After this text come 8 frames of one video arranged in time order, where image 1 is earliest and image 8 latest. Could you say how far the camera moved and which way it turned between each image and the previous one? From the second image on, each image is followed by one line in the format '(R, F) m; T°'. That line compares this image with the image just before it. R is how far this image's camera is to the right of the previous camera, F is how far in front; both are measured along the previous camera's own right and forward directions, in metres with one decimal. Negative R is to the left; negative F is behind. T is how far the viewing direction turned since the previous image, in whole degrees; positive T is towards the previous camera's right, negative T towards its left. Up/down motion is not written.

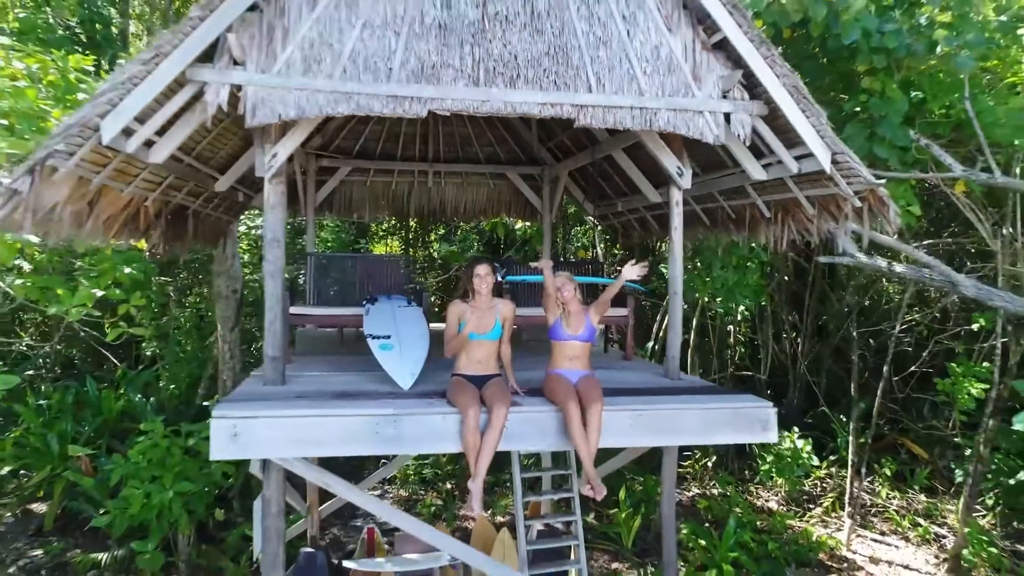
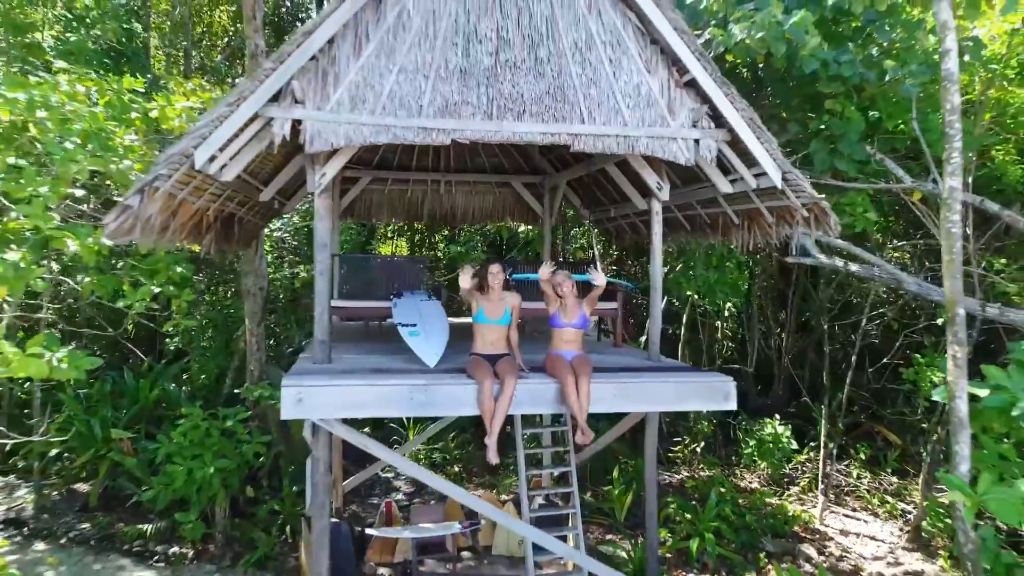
(0.0, -0.7) m; 0°
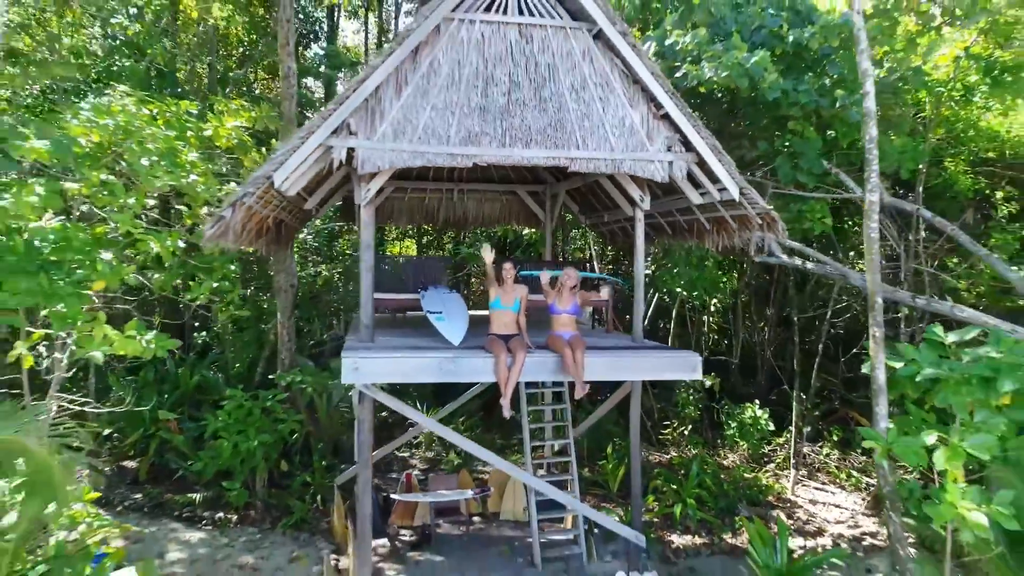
(-0.1, -1.0) m; 0°
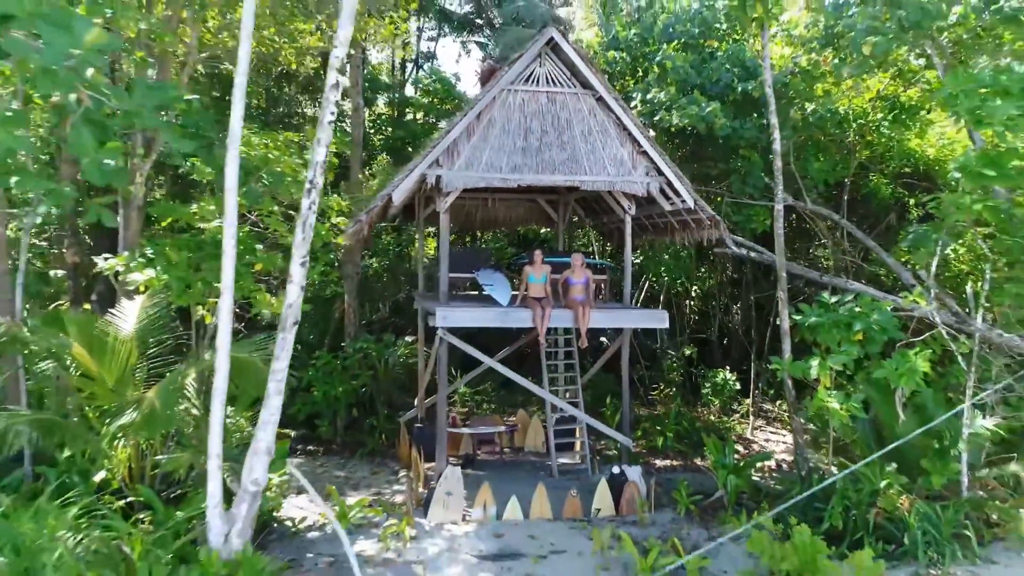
(-0.3, -2.5) m; 0°
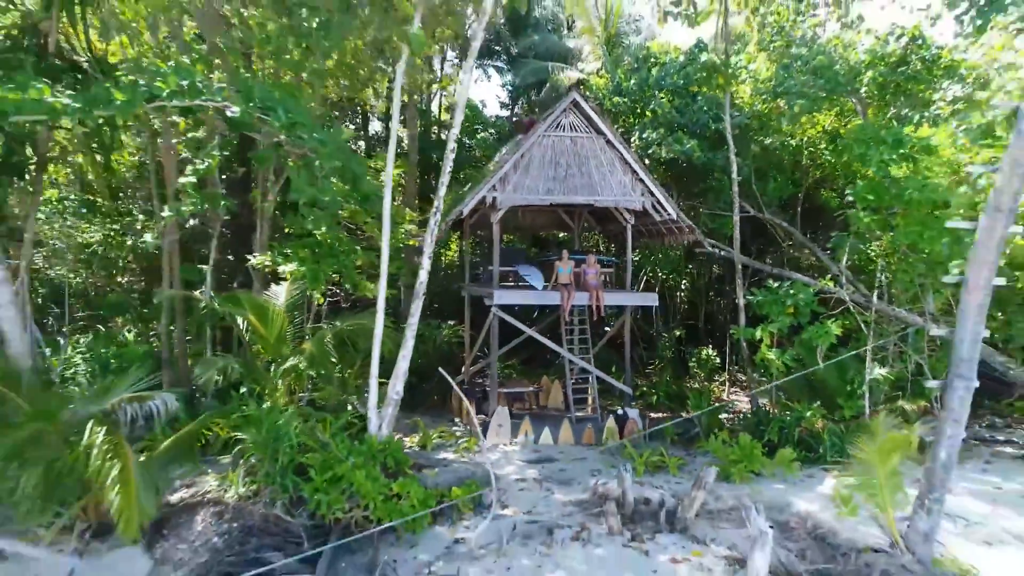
(-0.4, -2.9) m; 0°
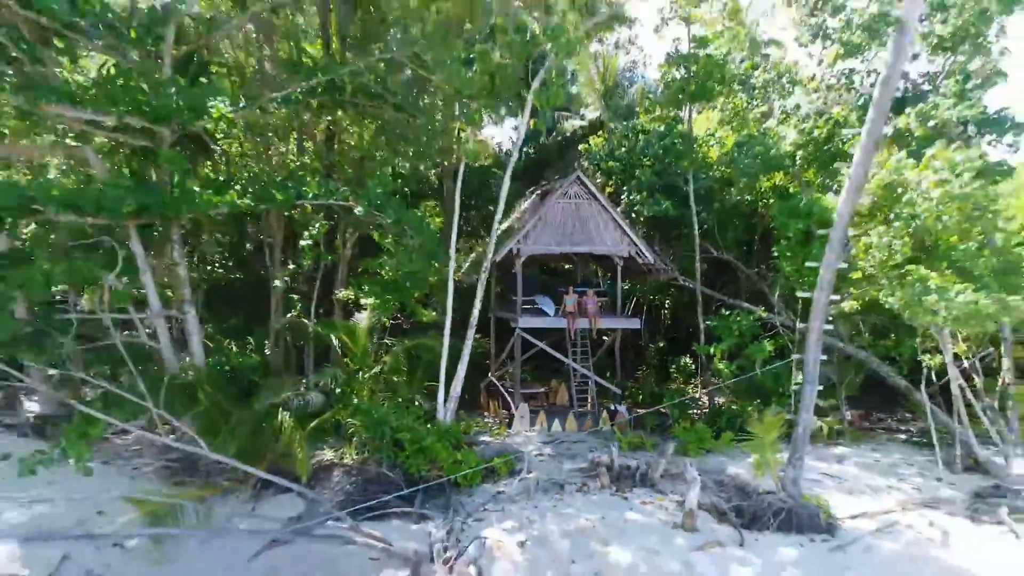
(-0.3, -3.5) m; 0°
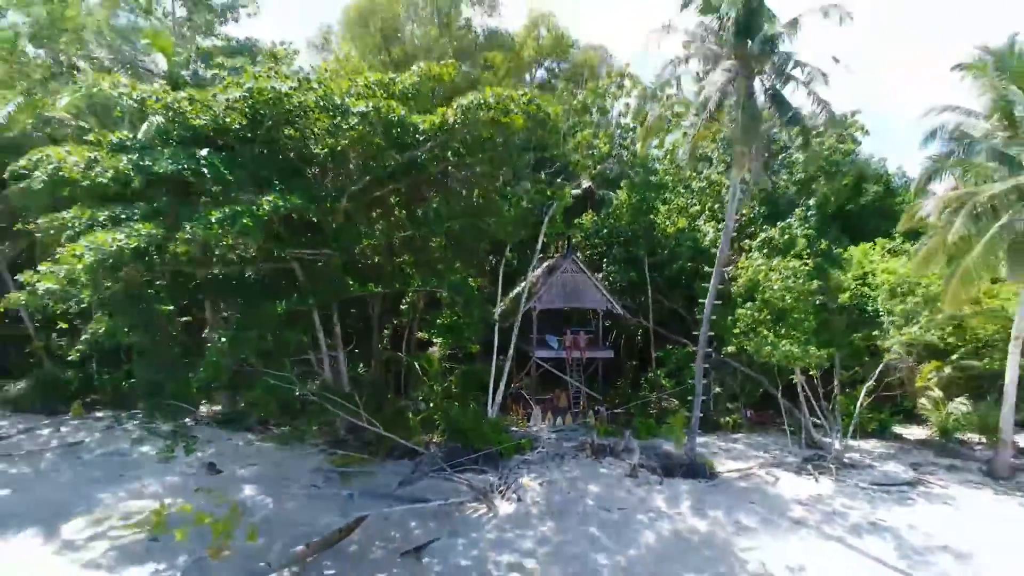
(-0.4, -7.3) m; 0°
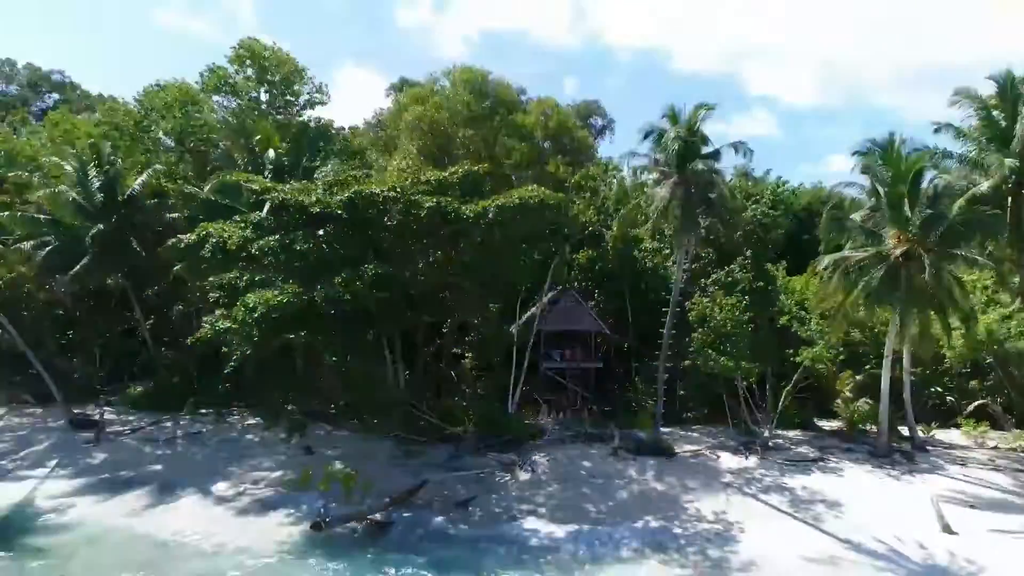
(-0.4, -6.4) m; 0°
